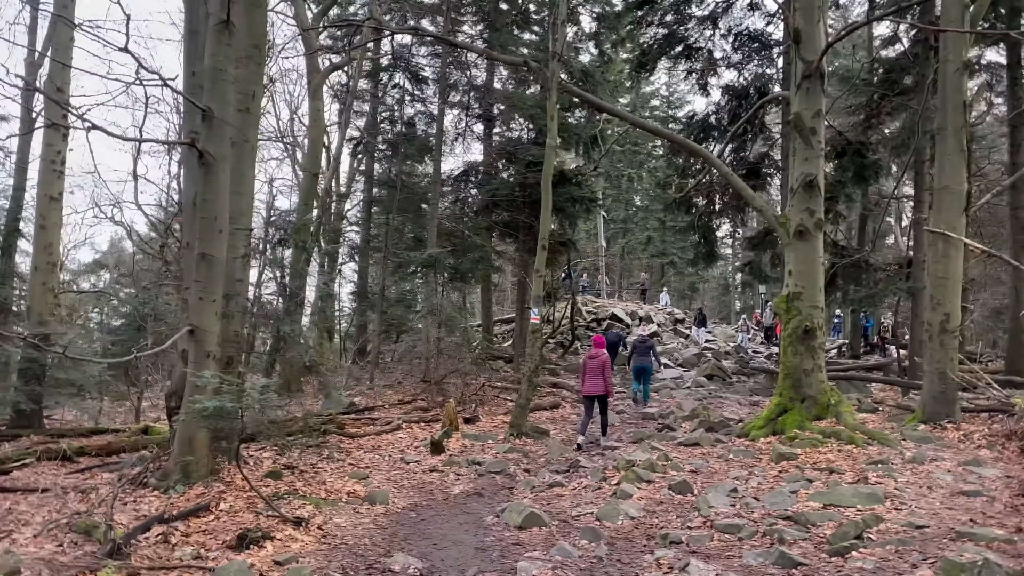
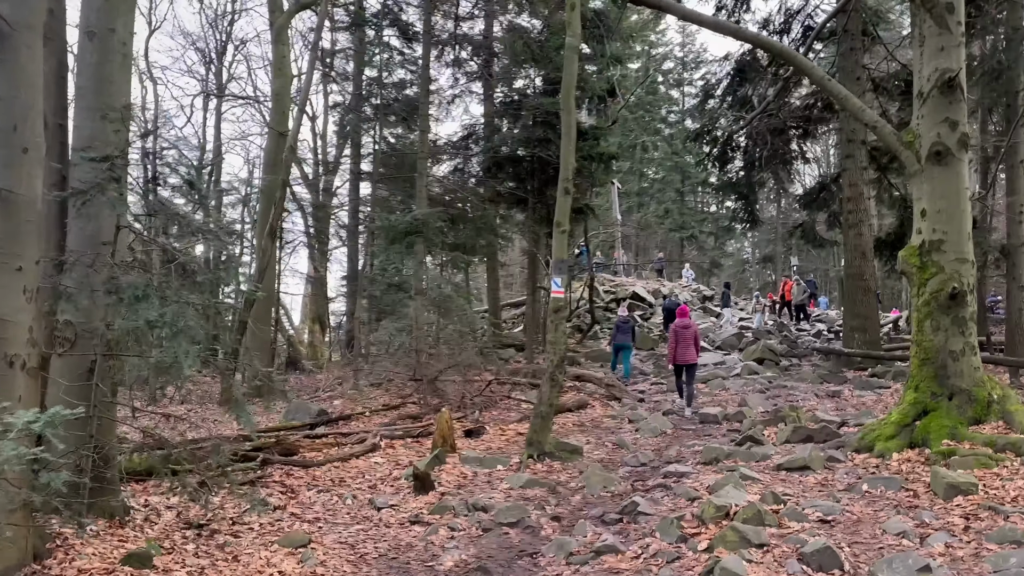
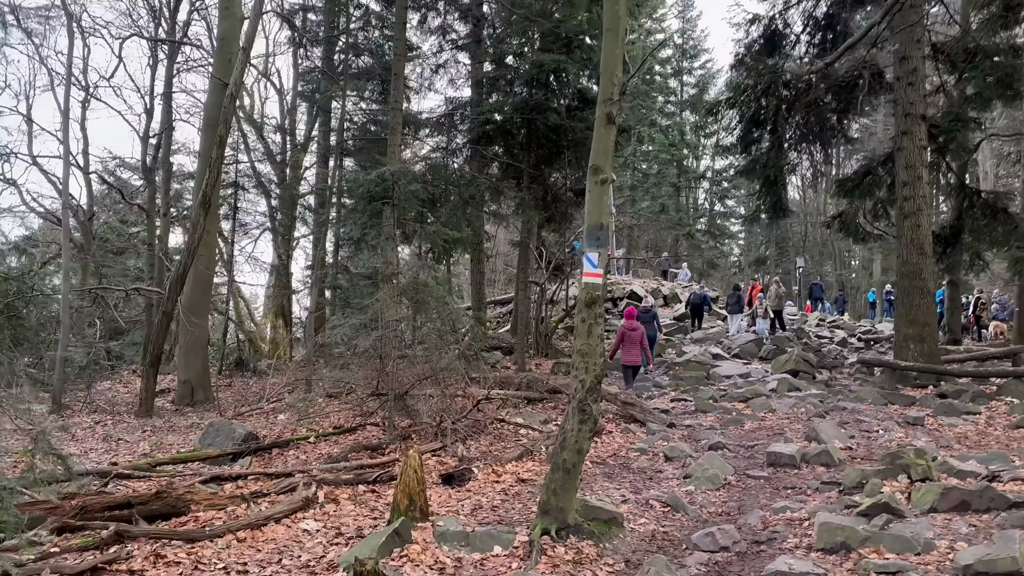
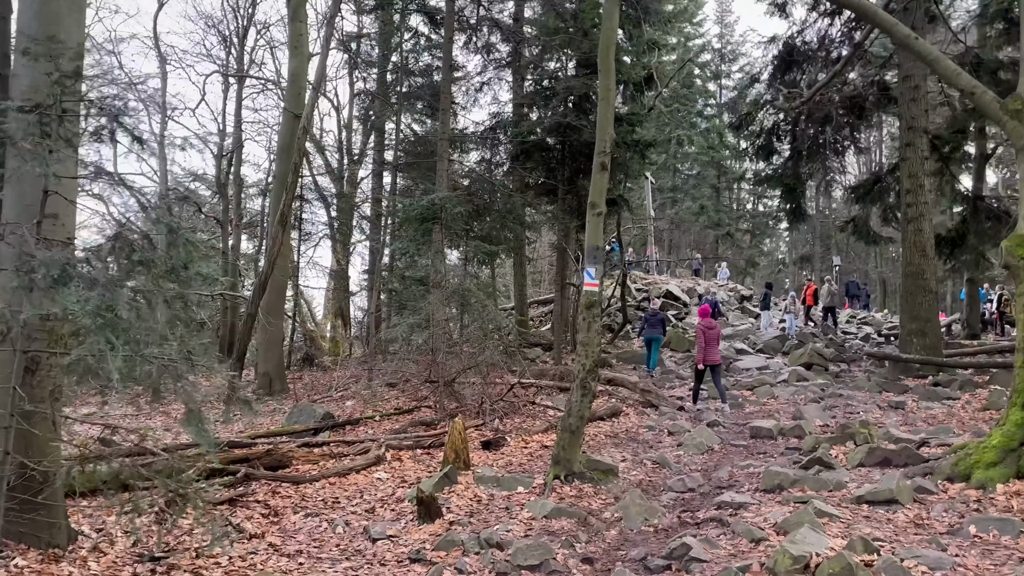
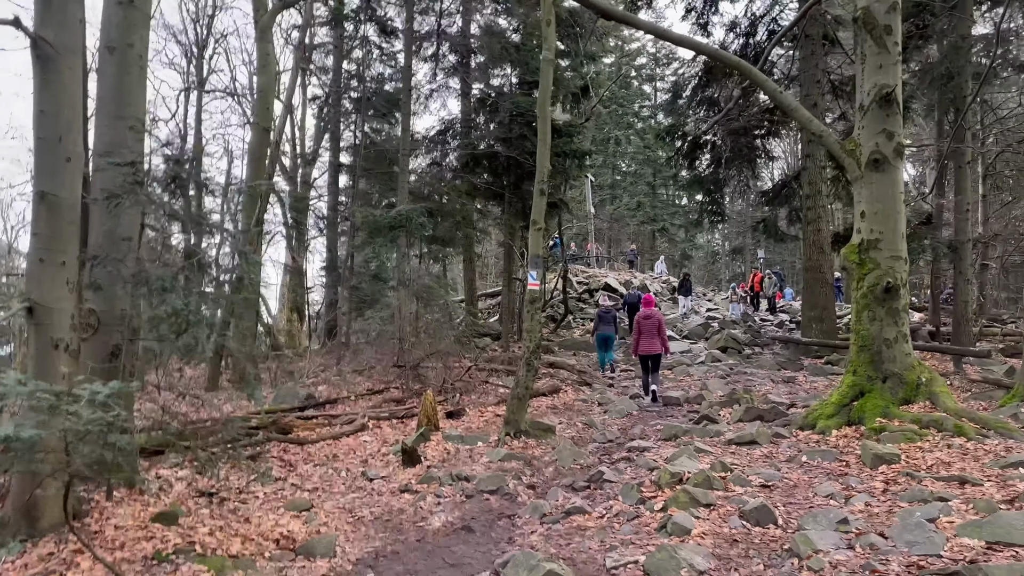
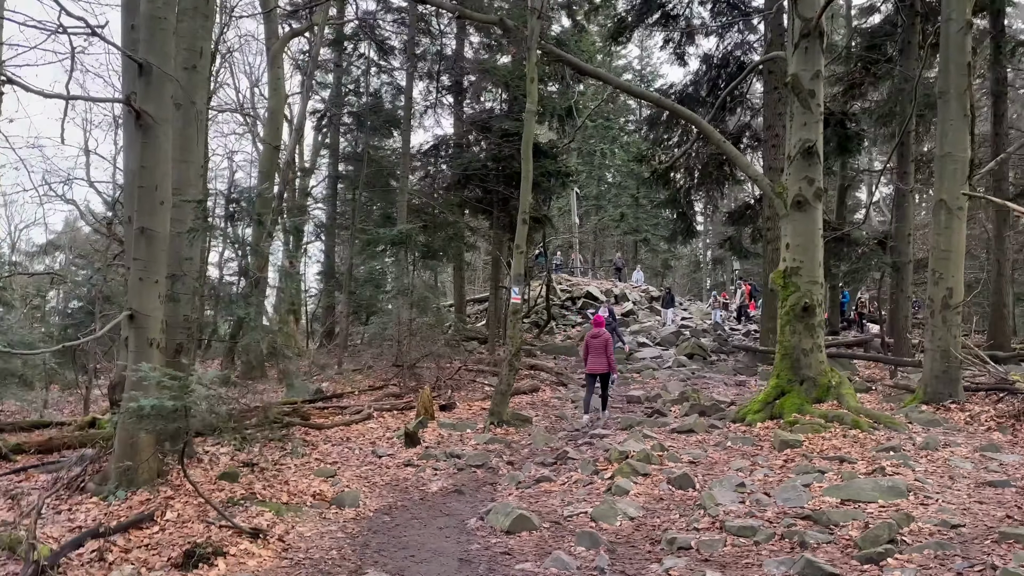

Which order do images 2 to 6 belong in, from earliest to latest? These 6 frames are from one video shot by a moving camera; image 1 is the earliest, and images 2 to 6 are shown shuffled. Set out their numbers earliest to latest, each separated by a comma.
6, 5, 2, 4, 3
